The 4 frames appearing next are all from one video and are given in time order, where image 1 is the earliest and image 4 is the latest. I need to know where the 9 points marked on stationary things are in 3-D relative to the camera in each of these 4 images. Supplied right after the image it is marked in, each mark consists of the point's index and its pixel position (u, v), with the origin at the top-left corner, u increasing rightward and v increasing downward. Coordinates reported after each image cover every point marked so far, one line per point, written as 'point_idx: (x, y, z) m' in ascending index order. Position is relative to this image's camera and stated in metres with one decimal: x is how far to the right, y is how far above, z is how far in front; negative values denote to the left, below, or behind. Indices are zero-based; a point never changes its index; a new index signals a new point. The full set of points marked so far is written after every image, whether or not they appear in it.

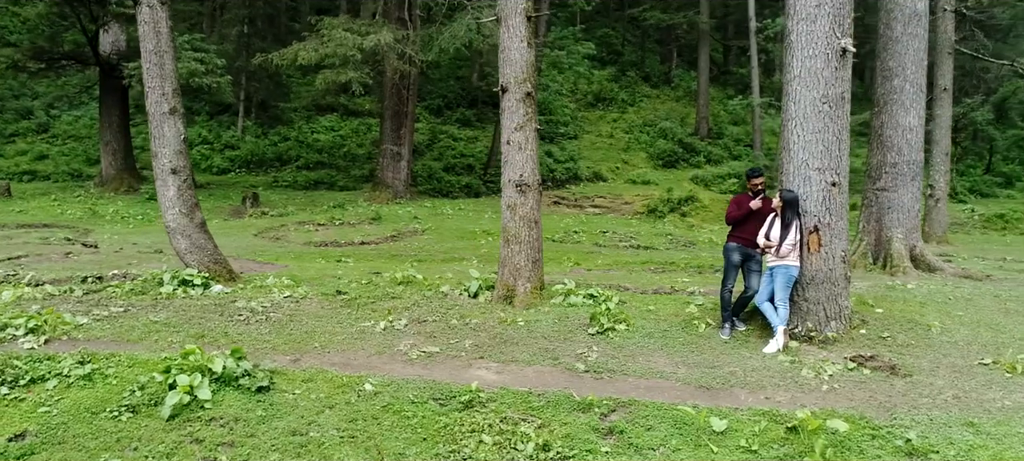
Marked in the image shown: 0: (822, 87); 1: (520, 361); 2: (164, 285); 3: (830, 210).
0: (+2.6, +1.2, +5.9) m
1: (+0.1, -1.0, +5.7) m
2: (-3.6, -0.6, +7.4) m
3: (+2.6, +0.2, +5.9) m
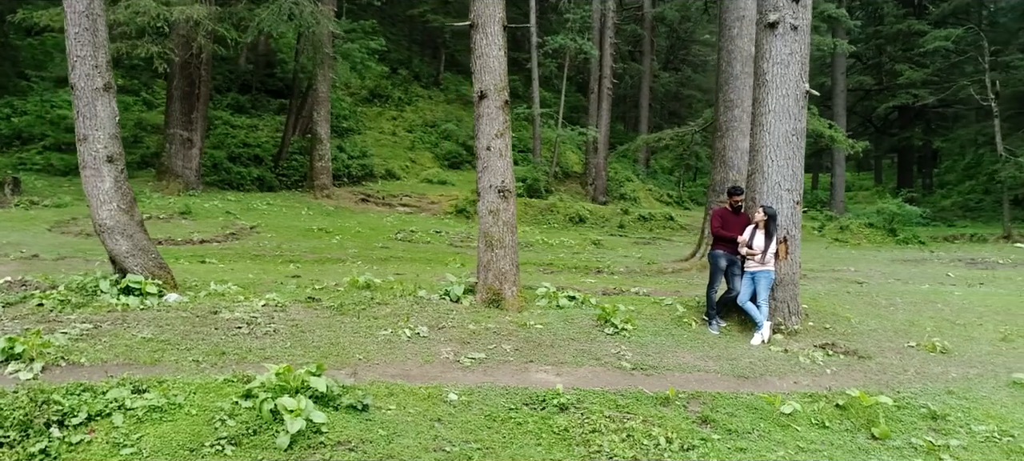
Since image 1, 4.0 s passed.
0: (+2.8, +1.1, +7.1) m
1: (+0.5, -1.1, +6.0) m
2: (-3.5, -0.6, +6.2) m
3: (+2.8, +0.1, +7.1) m
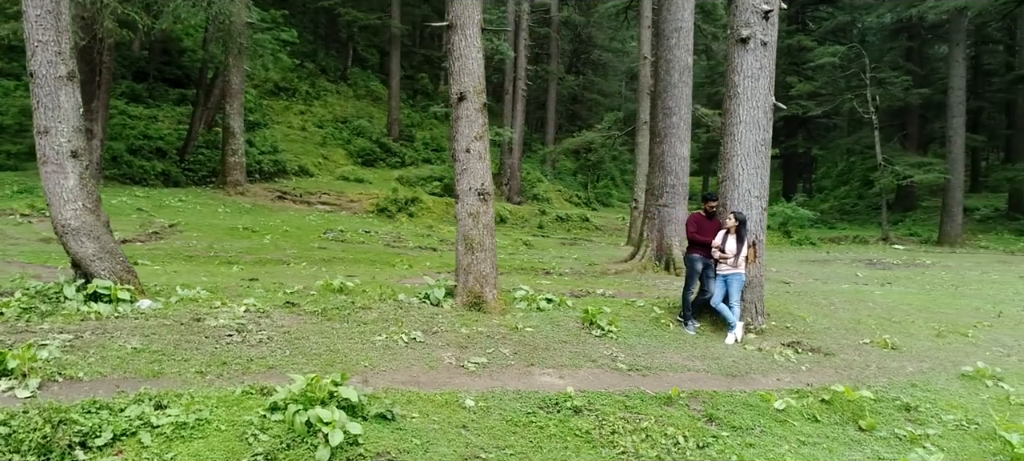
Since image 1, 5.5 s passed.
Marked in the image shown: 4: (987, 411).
0: (+2.6, +1.0, +7.5) m
1: (+0.5, -1.1, +6.1) m
2: (-3.5, -0.6, +5.7) m
3: (+2.6, 0.0, +7.5) m
4: (+3.8, -1.5, +5.8) m
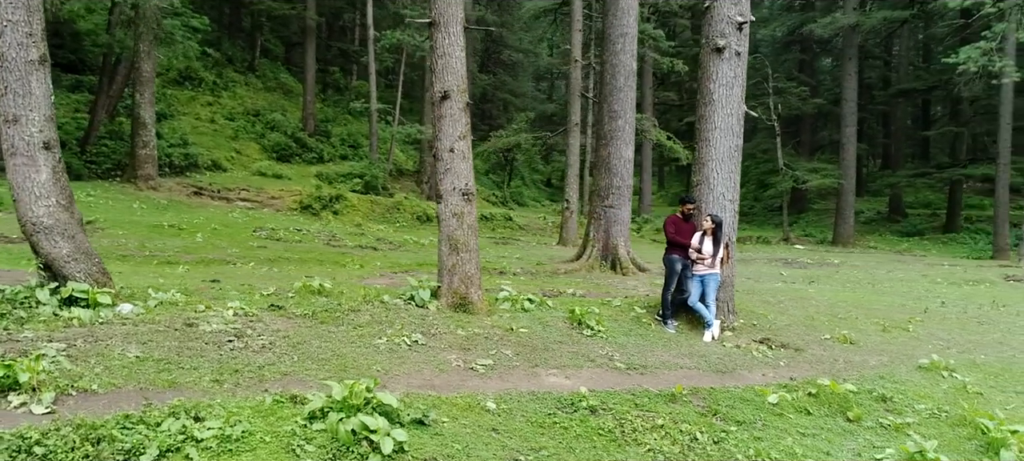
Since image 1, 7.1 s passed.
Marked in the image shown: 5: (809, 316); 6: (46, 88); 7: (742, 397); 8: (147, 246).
0: (+2.4, +1.0, +7.9) m
1: (+0.5, -1.2, +6.2) m
2: (-3.4, -0.6, +5.2) m
3: (+2.4, 0.0, +7.8) m
4: (+3.9, -1.5, +6.3) m
5: (+3.8, -1.1, +9.1) m
6: (-3.6, +1.1, +5.5) m
7: (+1.9, -1.4, +6.0) m
8: (-6.0, -0.2, +11.7) m
